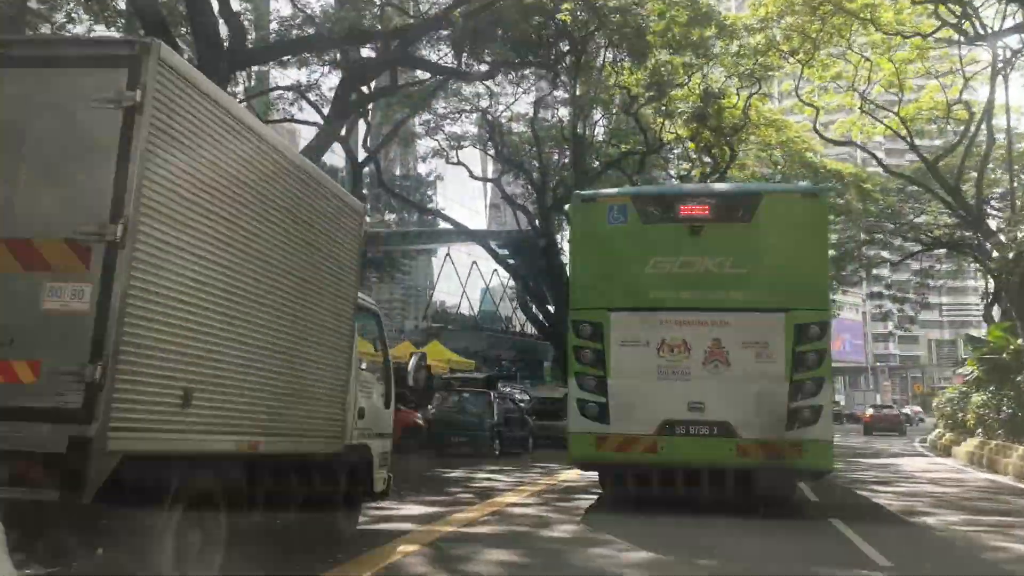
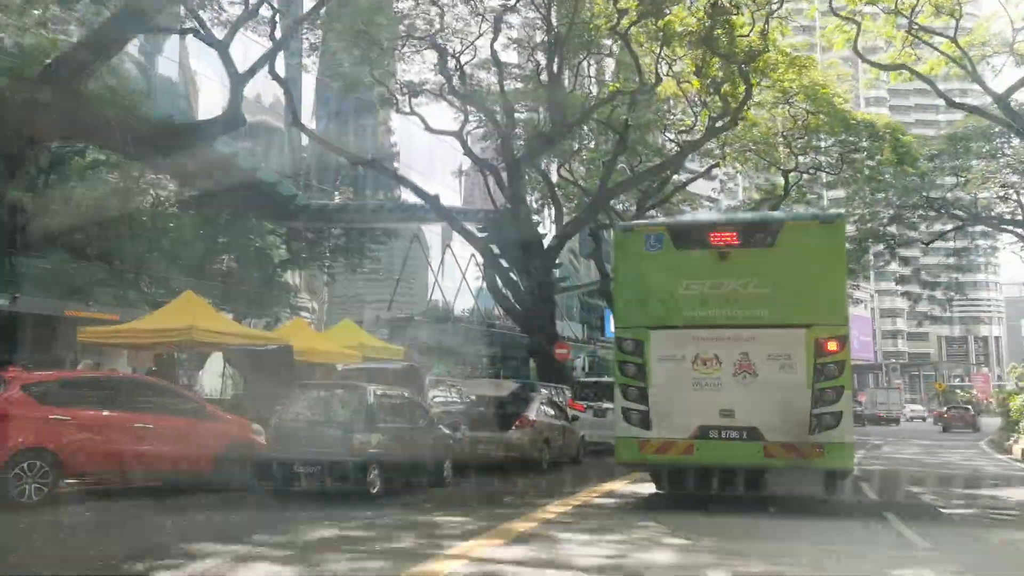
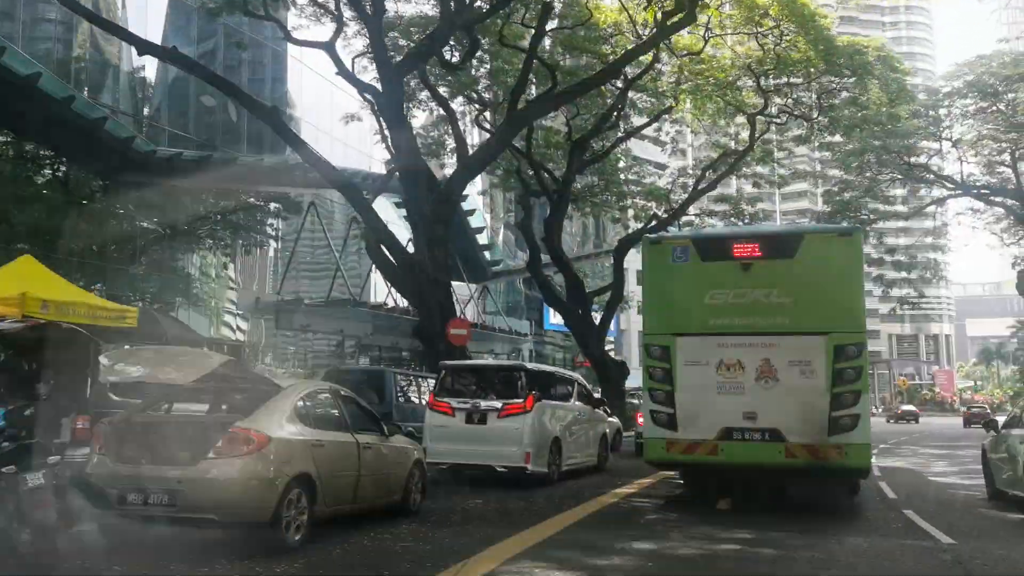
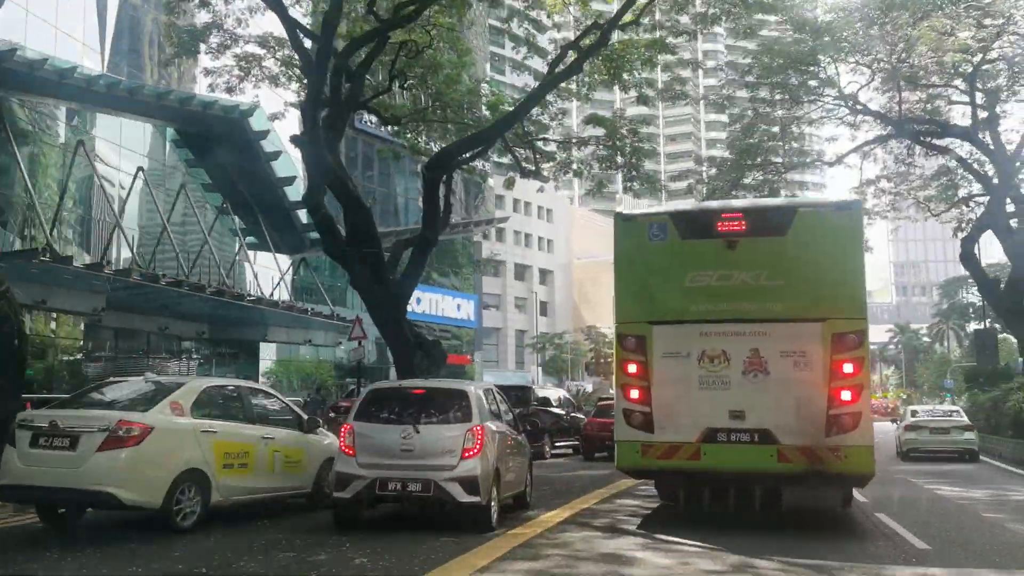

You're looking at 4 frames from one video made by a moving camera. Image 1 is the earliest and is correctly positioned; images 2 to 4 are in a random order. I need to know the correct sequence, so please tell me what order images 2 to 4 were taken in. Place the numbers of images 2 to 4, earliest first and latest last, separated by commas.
2, 3, 4
